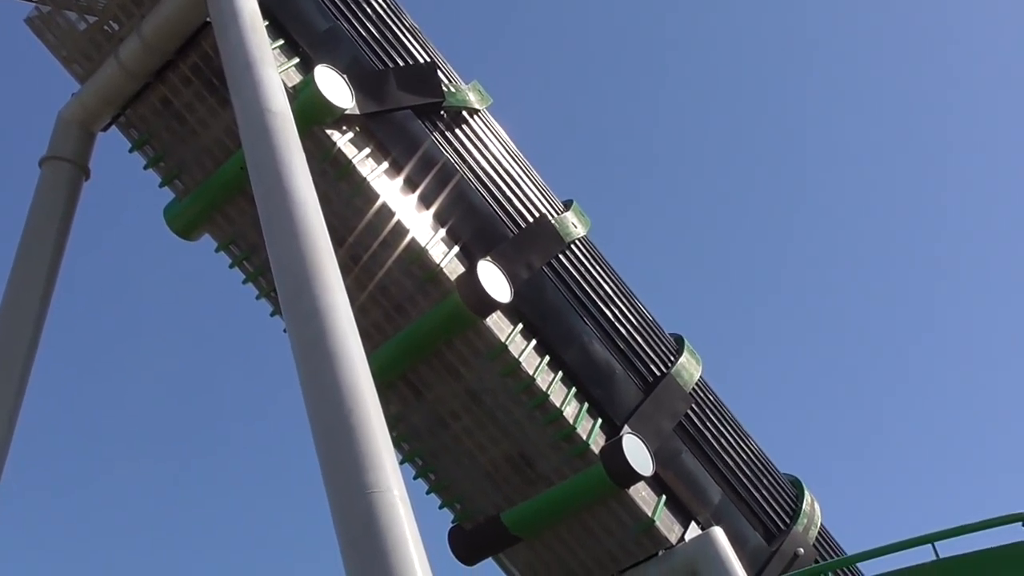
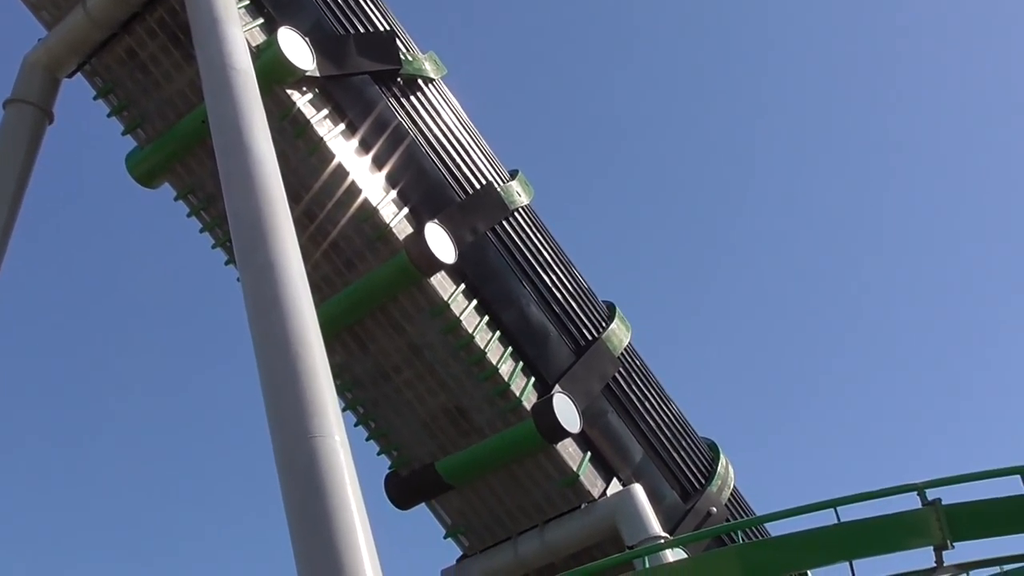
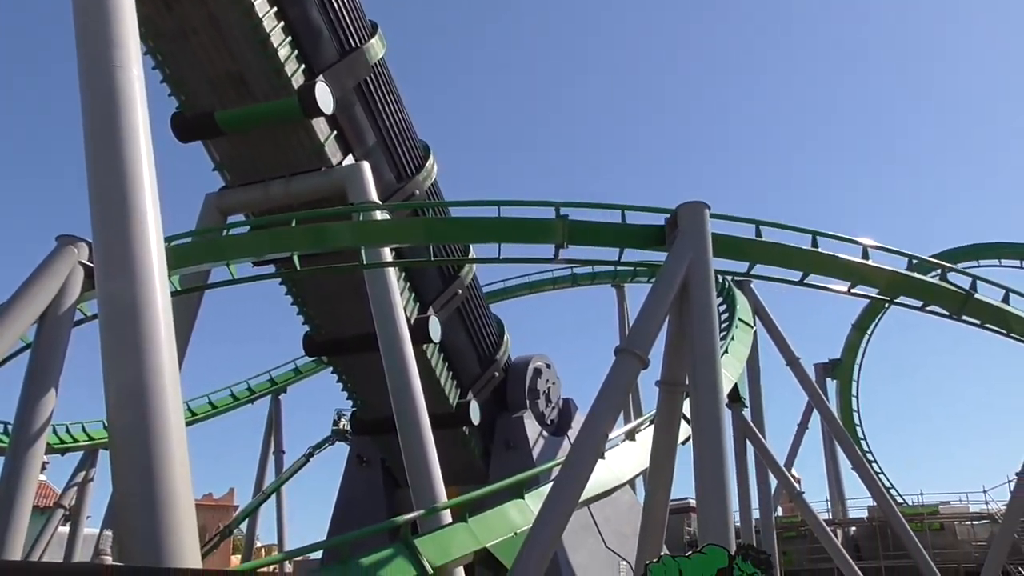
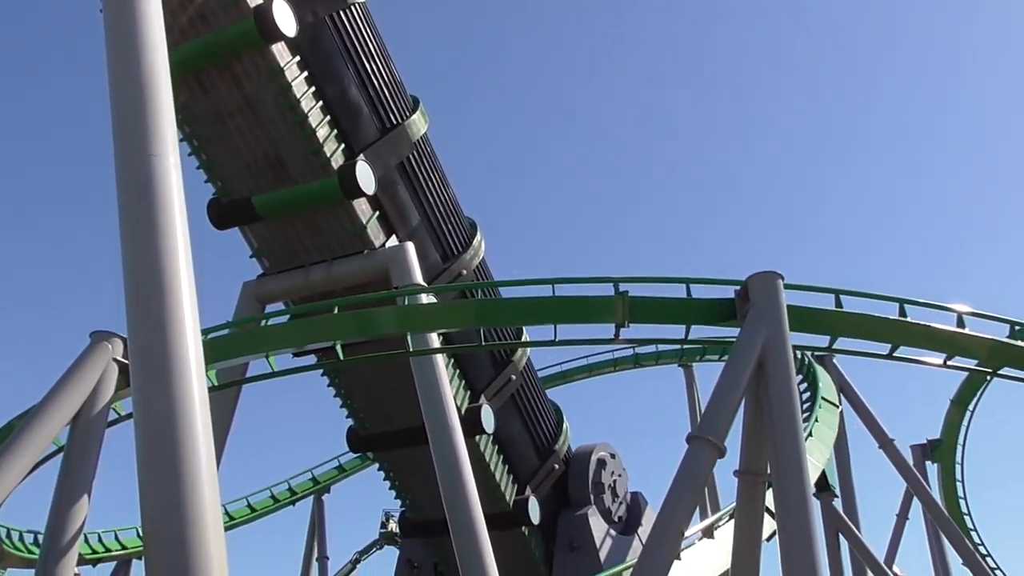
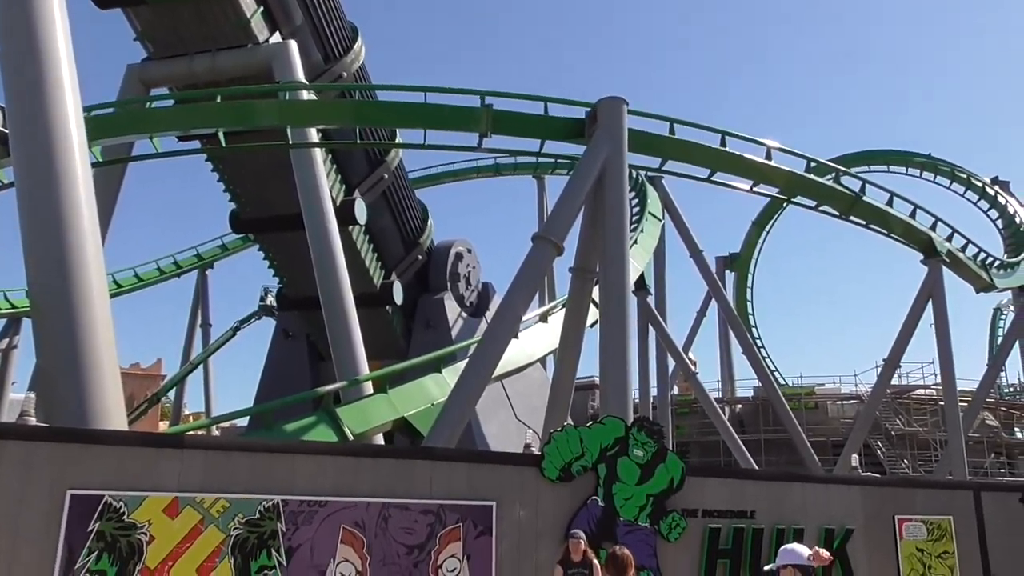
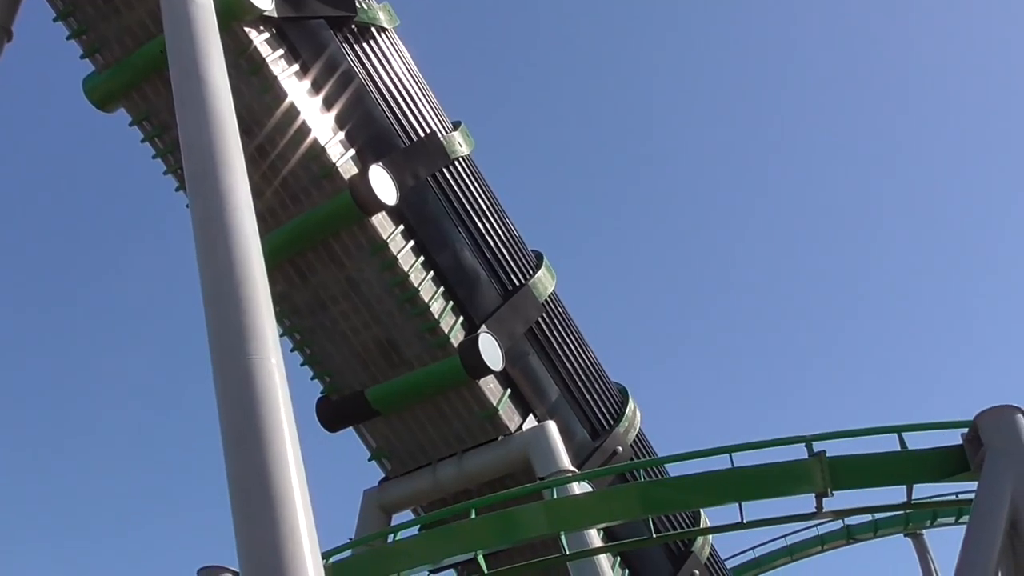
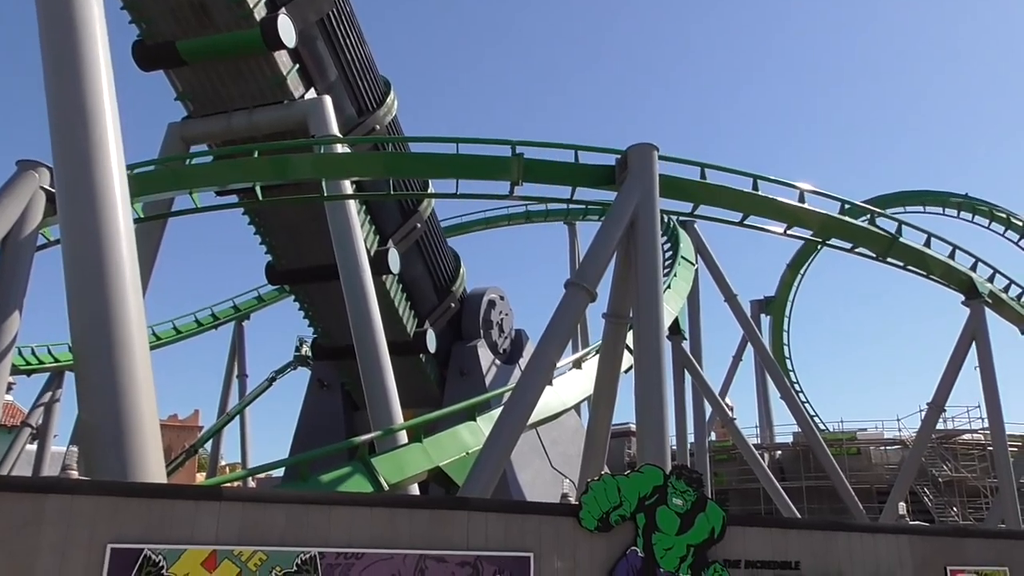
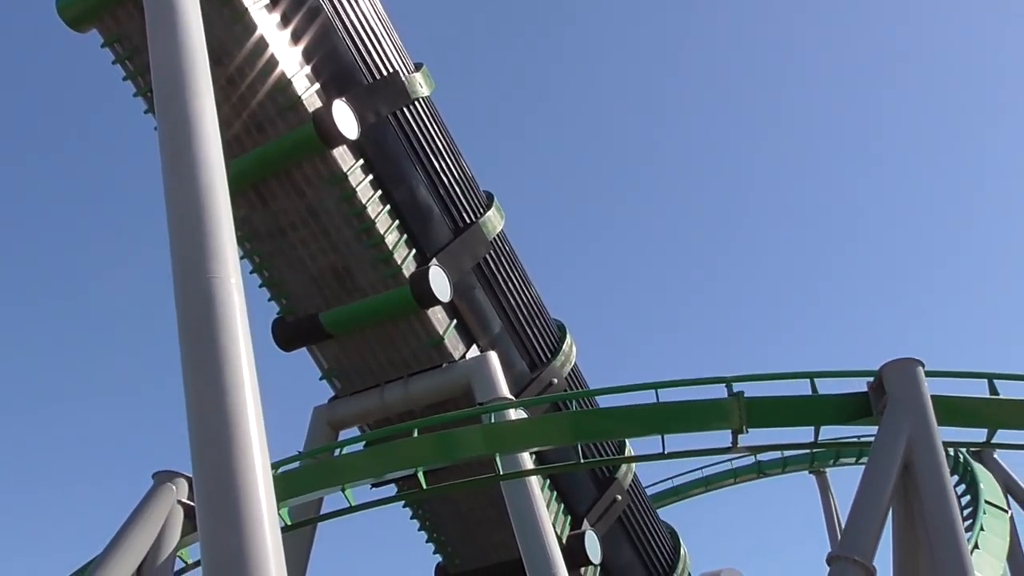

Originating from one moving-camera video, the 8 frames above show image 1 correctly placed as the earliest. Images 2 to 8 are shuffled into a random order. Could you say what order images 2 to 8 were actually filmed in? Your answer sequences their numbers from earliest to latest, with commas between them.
2, 6, 8, 4, 3, 7, 5
